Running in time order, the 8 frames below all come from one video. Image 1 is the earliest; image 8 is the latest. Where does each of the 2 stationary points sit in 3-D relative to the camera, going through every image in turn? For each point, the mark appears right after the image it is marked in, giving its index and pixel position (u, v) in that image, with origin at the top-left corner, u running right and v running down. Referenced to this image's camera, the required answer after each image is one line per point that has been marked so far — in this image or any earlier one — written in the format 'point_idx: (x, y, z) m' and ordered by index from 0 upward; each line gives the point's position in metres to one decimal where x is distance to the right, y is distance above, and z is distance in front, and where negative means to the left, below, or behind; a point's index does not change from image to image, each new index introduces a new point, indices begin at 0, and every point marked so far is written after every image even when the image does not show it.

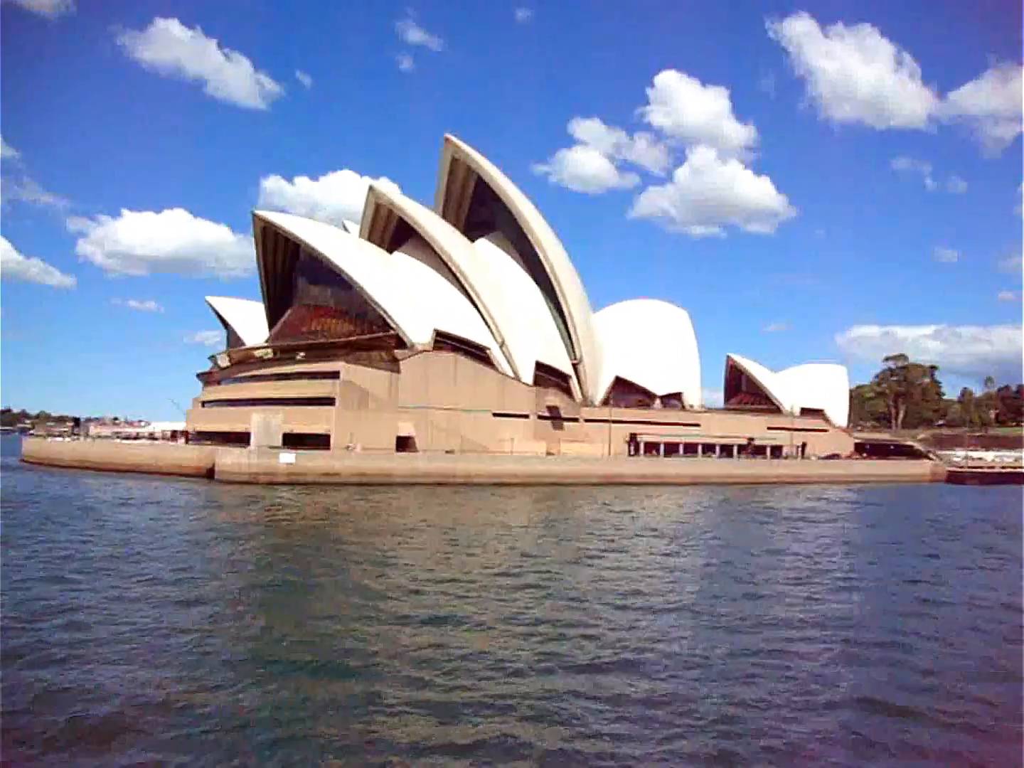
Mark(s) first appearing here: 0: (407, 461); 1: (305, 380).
0: (-2.2, -1.5, +17.6) m
1: (-4.6, 0.0, +19.2) m
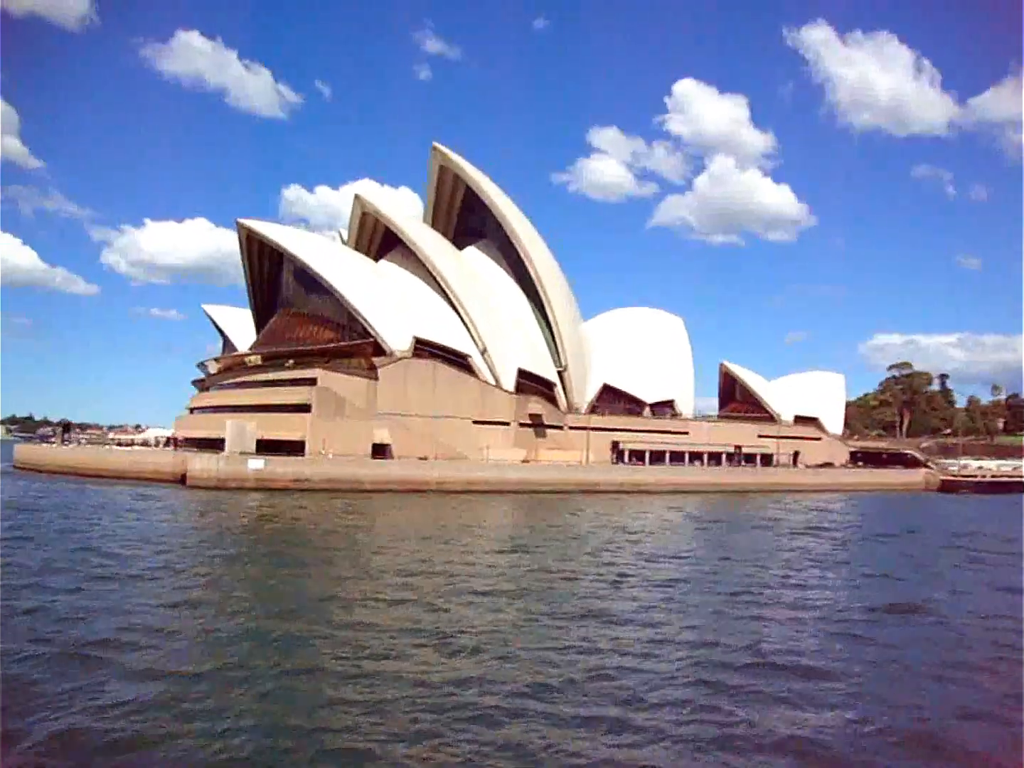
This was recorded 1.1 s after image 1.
0: (-2.8, -1.7, +17.7) m
1: (-5.1, -0.1, +19.4) m
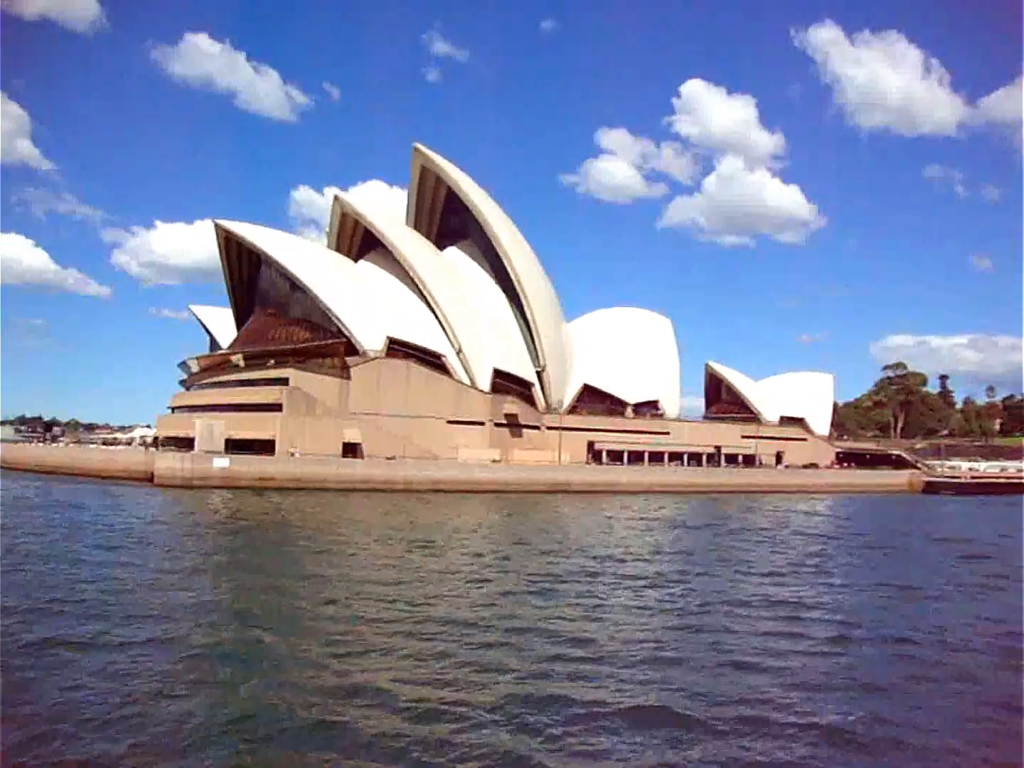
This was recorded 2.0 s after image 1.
0: (-3.4, -1.7, +17.7) m
1: (-5.8, -0.1, +19.5) m
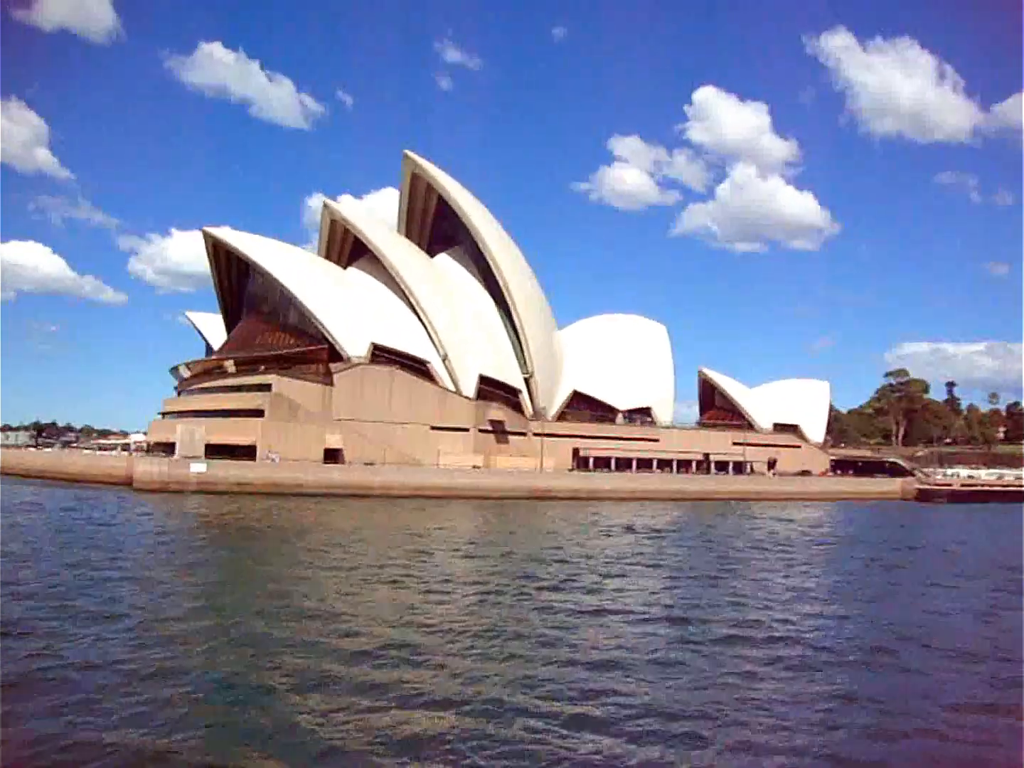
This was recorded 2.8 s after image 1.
0: (-3.9, -1.8, +17.8) m
1: (-6.2, -0.2, +19.6) m
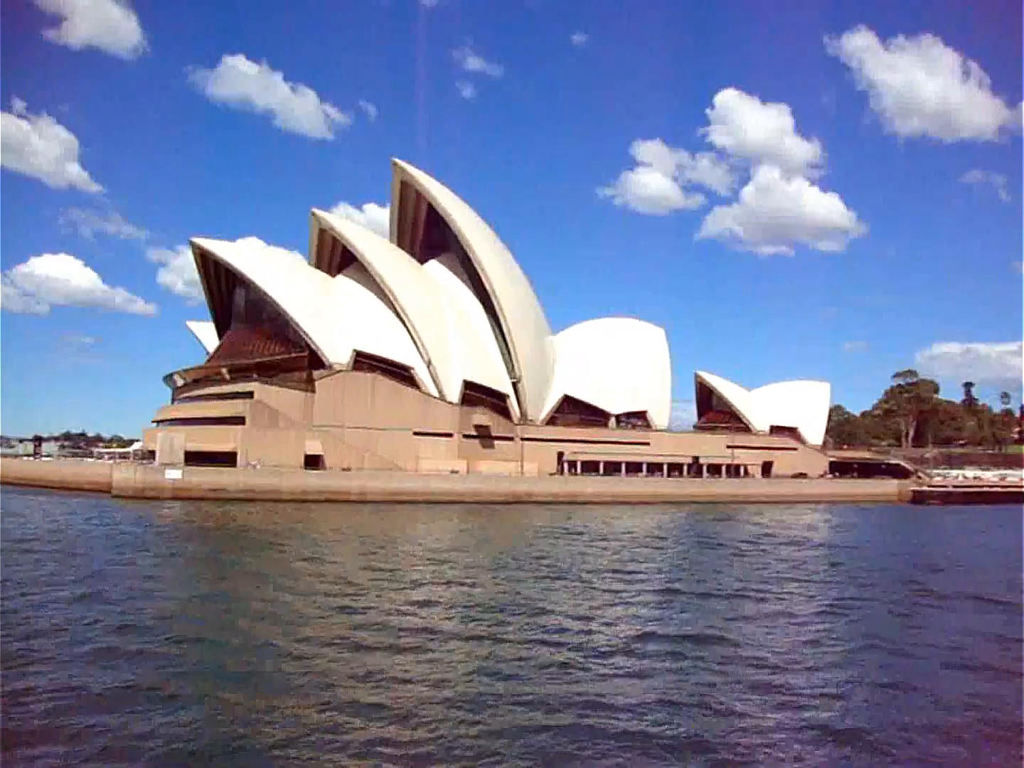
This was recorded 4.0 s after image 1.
0: (-4.4, -1.9, +18.0) m
1: (-6.7, -0.4, +19.9) m
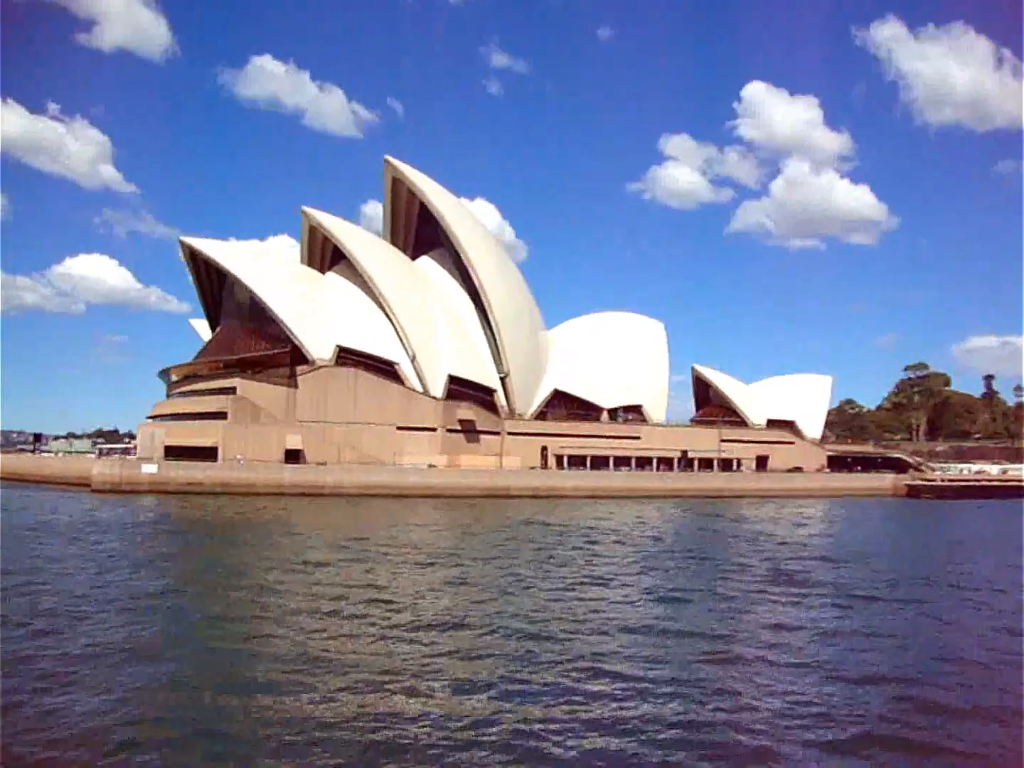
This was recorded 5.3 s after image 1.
0: (-4.9, -1.8, +18.3) m
1: (-7.2, -0.3, +20.2) m
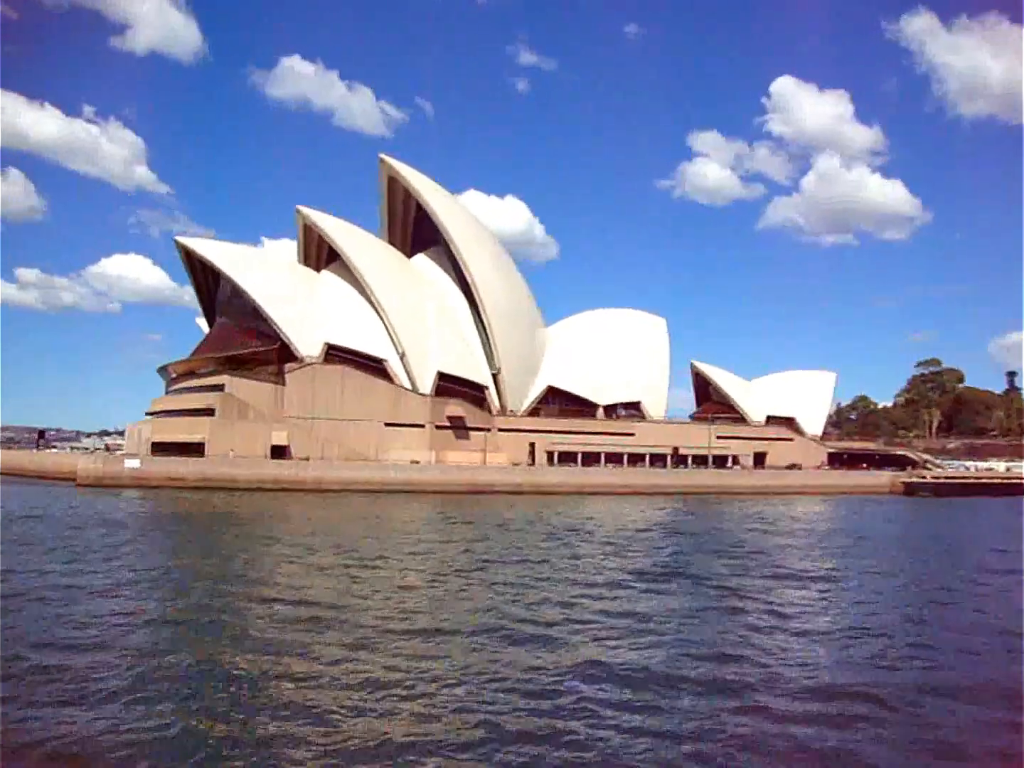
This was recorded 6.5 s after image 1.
0: (-5.4, -1.8, +18.6) m
1: (-7.5, -0.2, +20.6) m
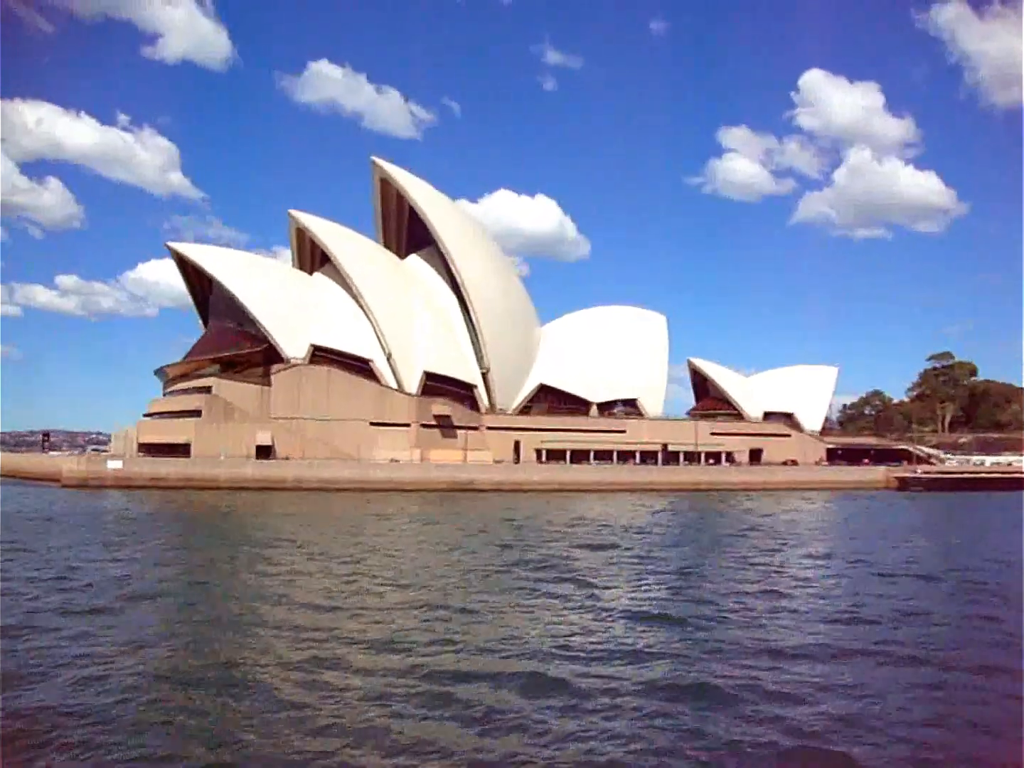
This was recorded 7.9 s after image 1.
0: (-5.9, -1.8, +18.9) m
1: (-8.0, -0.3, +21.0) m
